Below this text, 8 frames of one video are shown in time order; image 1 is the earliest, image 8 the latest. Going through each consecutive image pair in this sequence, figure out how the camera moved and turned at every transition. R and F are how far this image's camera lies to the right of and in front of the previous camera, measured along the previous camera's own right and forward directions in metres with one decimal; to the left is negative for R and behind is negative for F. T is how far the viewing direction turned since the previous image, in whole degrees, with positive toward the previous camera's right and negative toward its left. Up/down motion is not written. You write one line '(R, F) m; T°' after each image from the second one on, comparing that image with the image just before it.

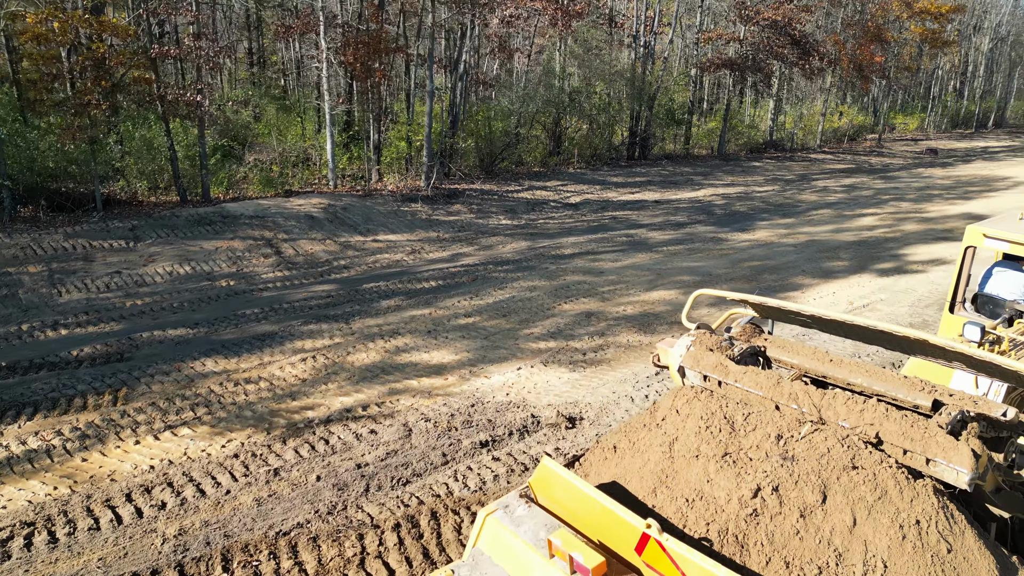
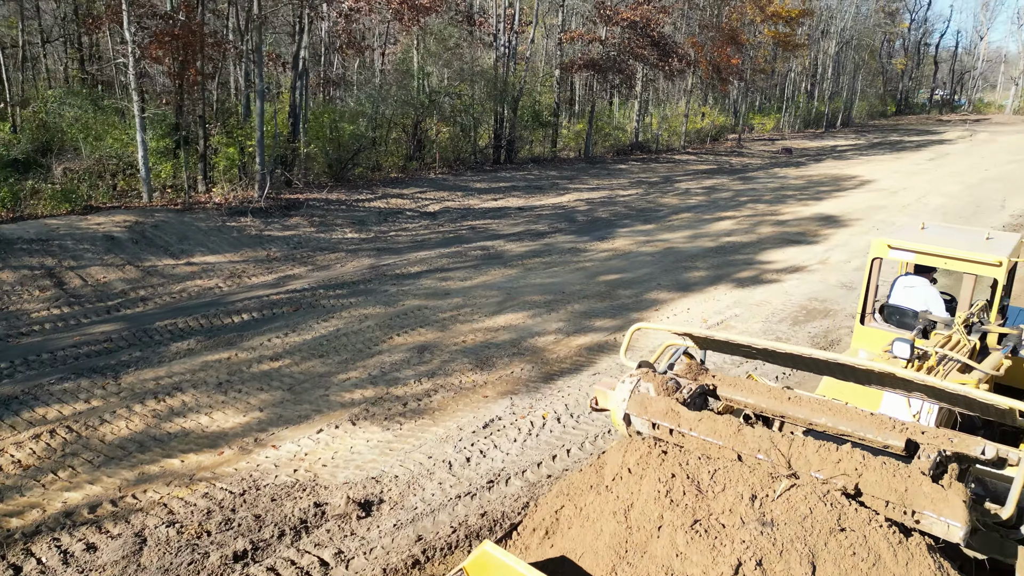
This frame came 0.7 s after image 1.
(+0.8, +1.2) m; +9°
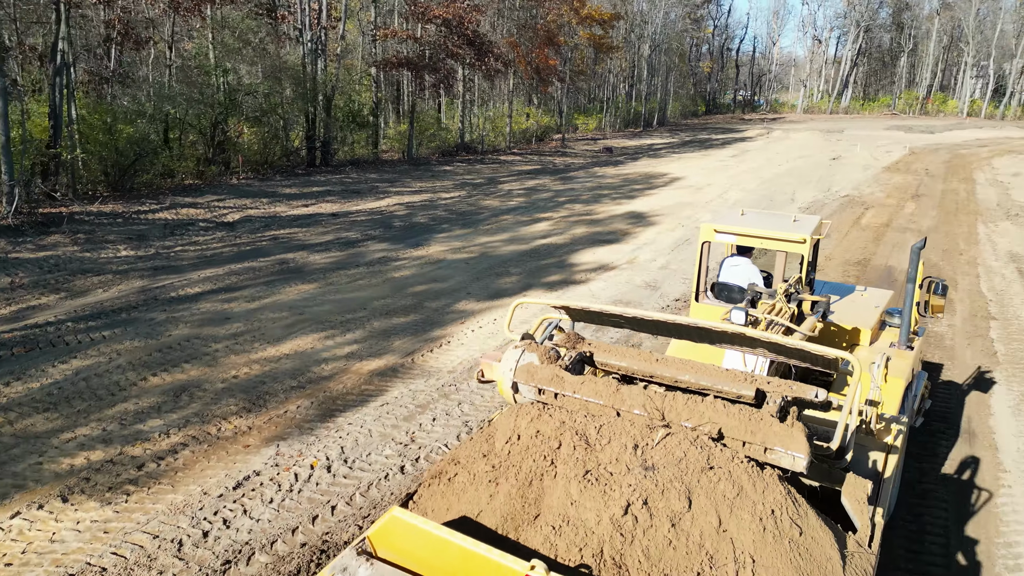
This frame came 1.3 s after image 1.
(+0.7, +0.7) m; +12°
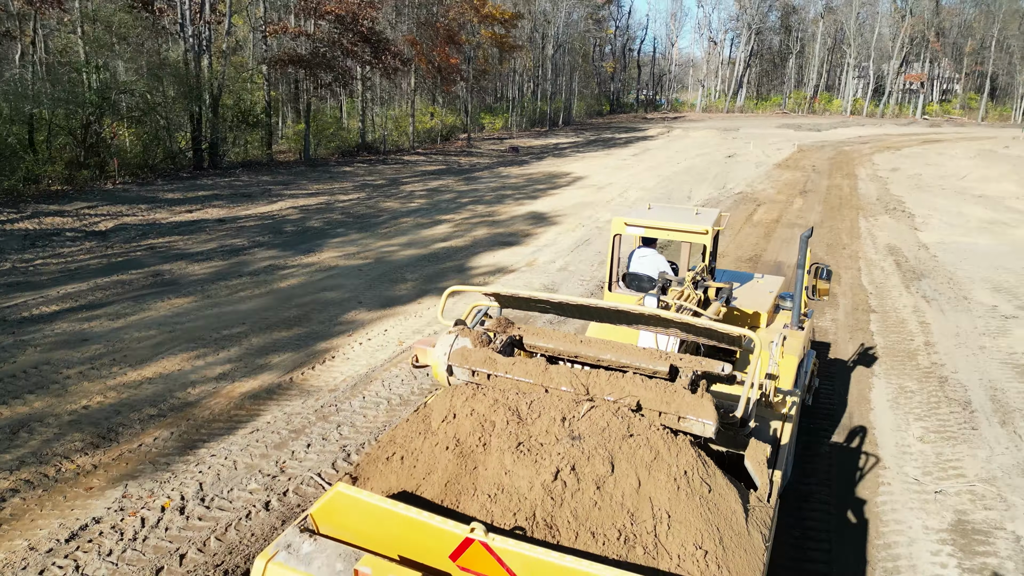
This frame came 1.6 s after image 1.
(+0.3, +0.3) m; +7°
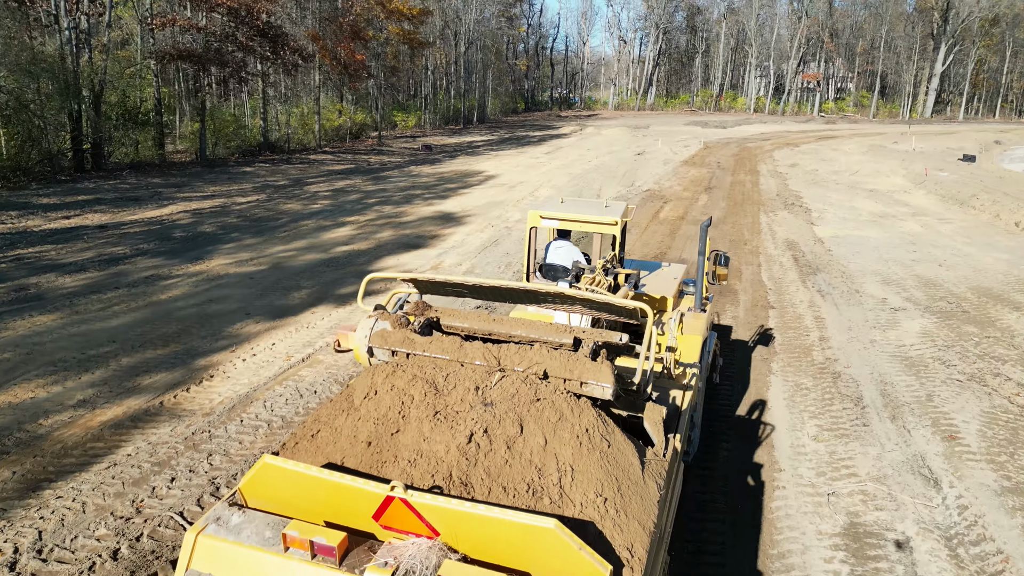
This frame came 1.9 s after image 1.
(+0.3, +0.3) m; +6°
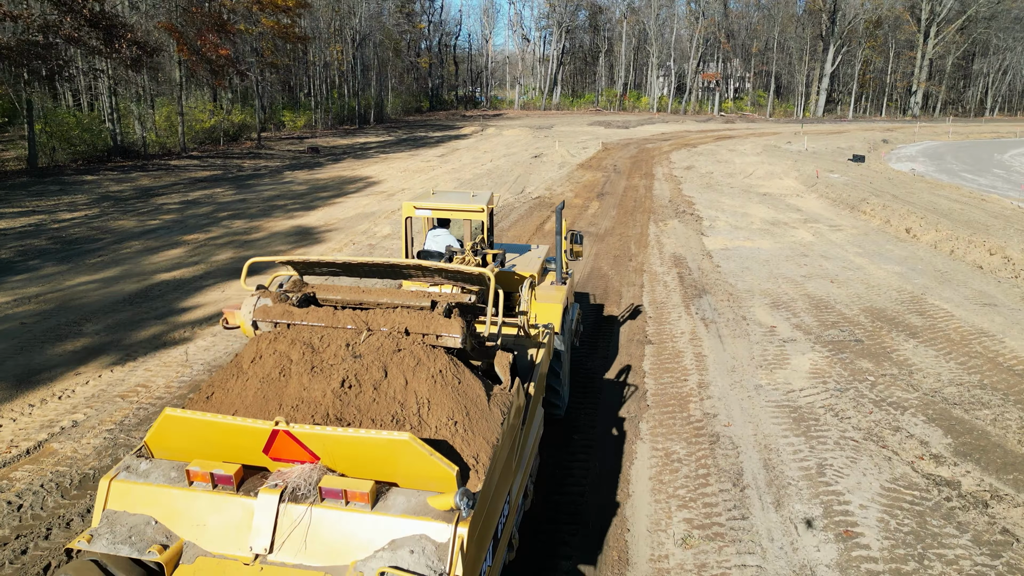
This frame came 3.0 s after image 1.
(+1.0, +1.5) m; +6°
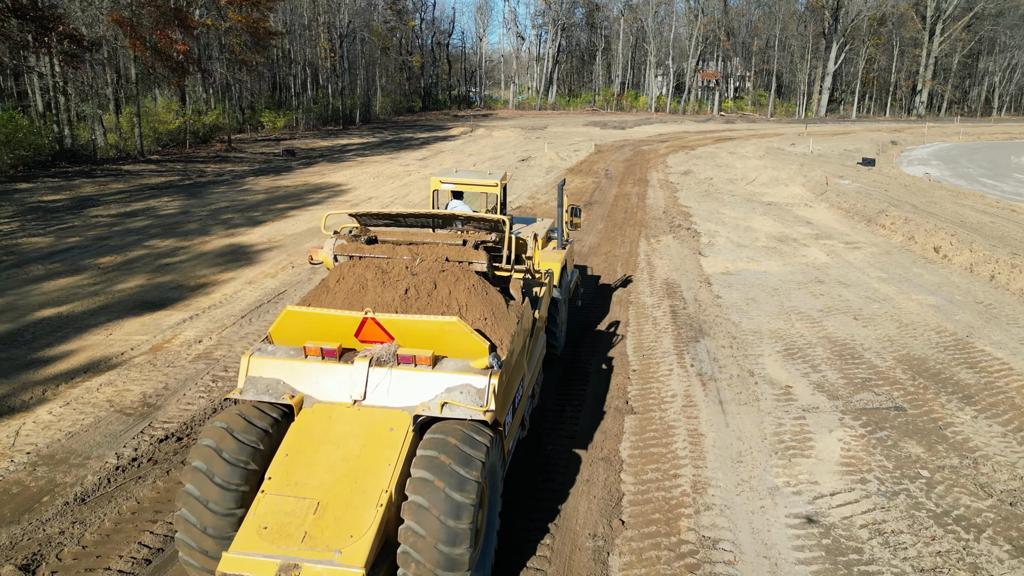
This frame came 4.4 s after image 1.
(+0.5, +1.9) m; 0°
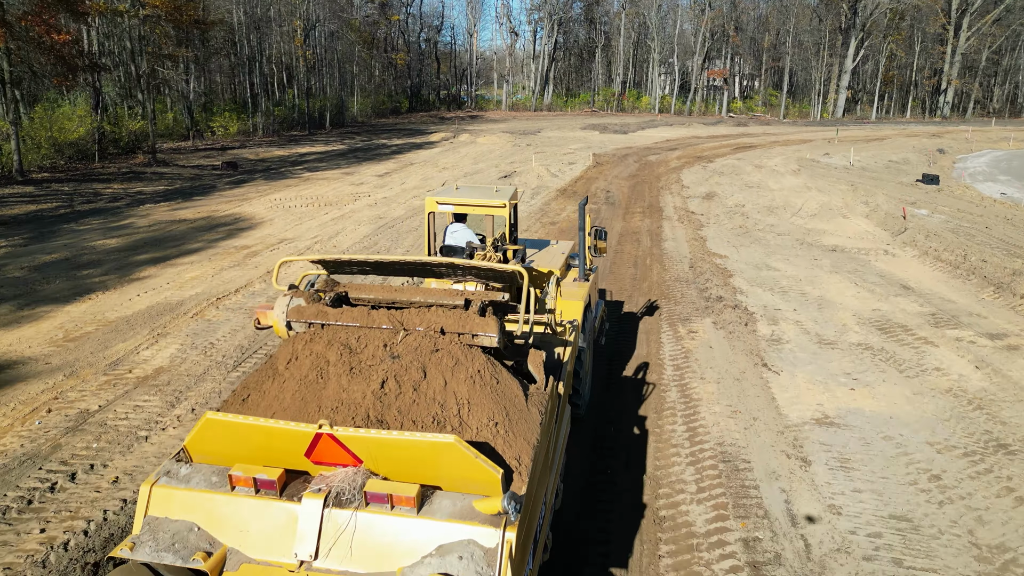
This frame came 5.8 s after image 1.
(+0.6, +5.0) m; 0°
